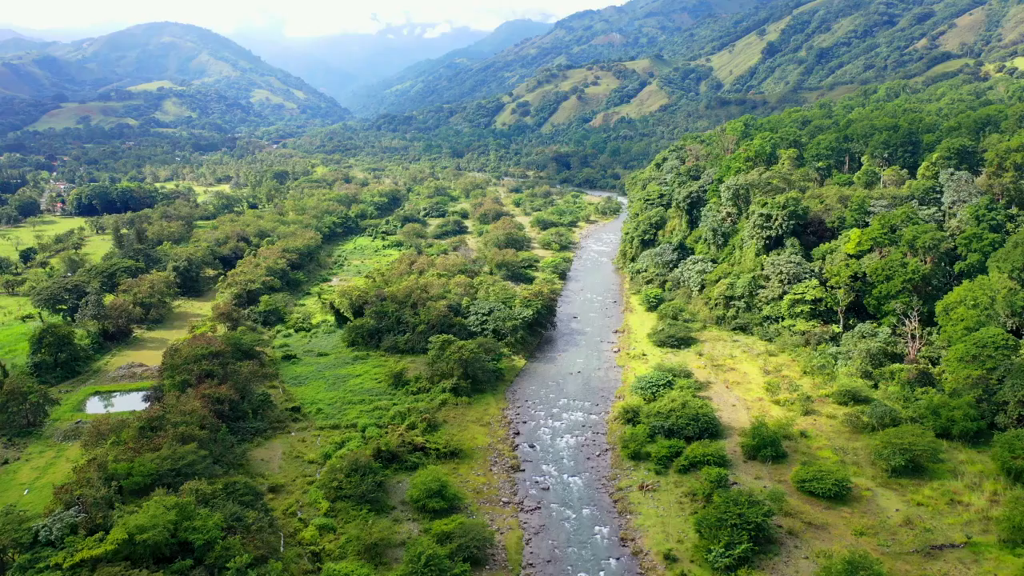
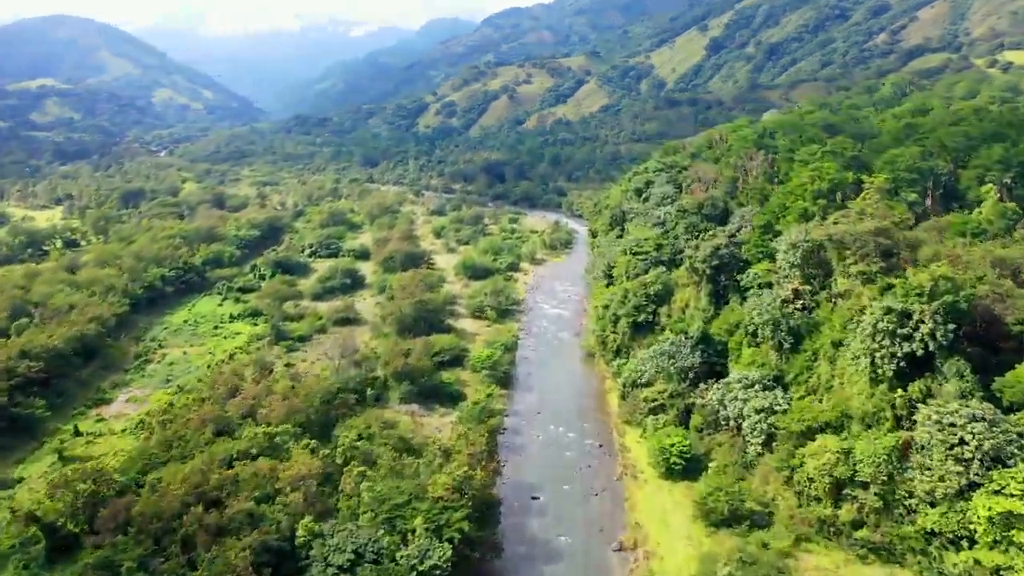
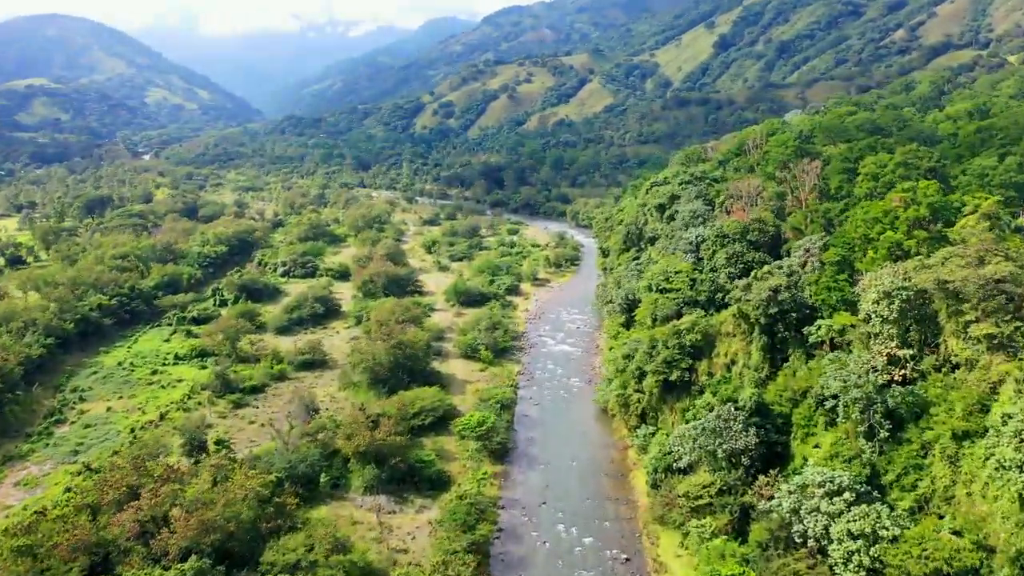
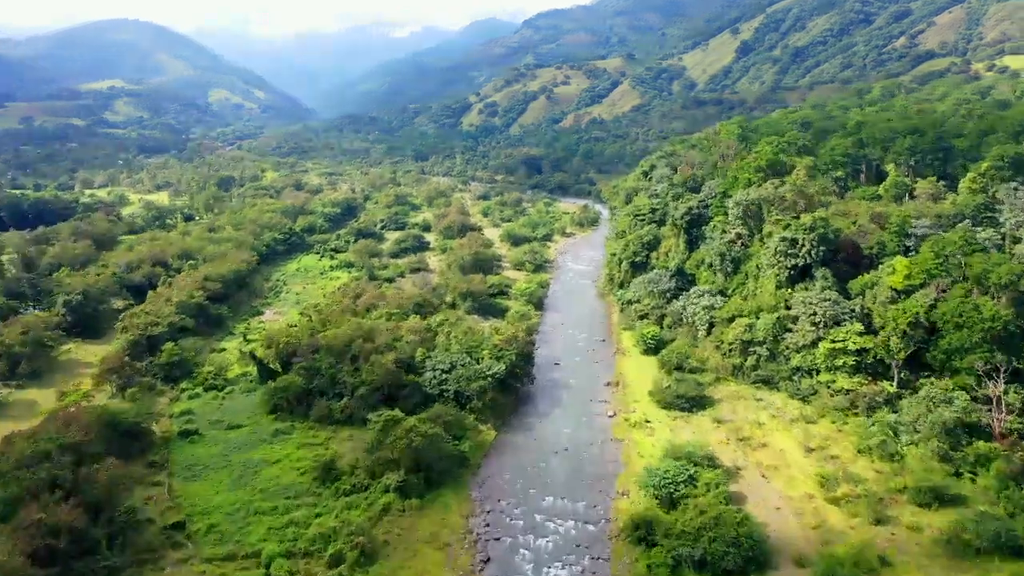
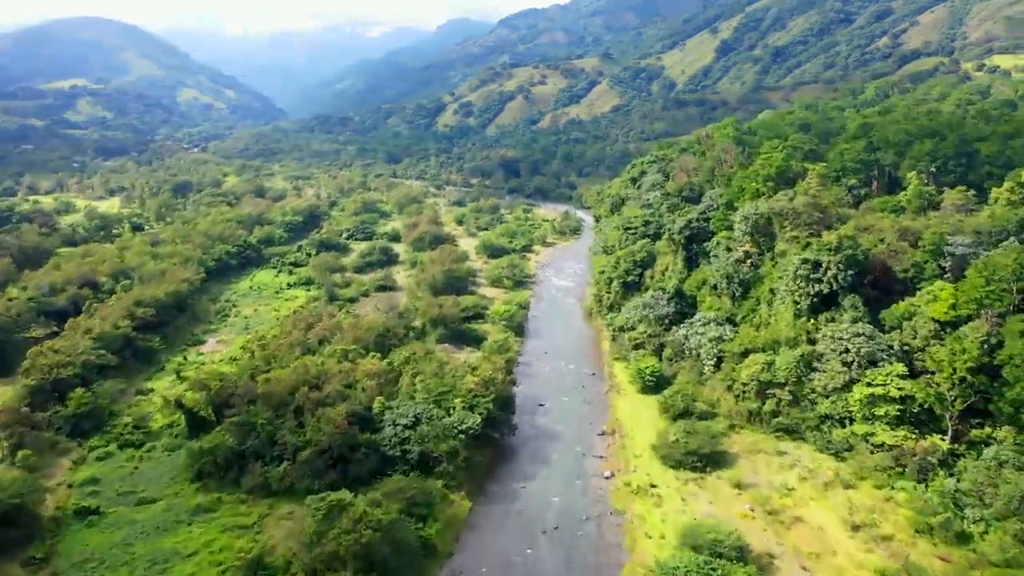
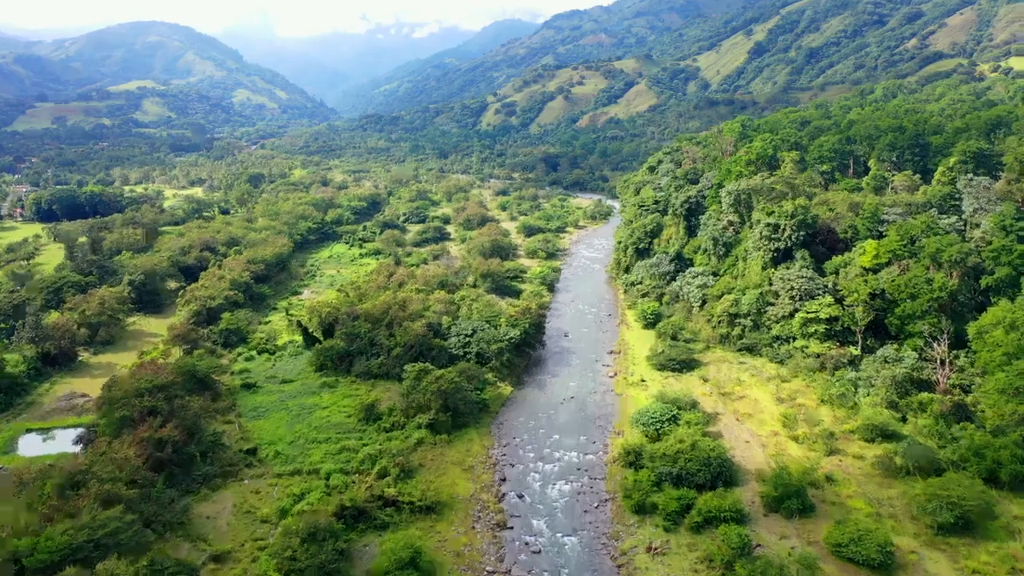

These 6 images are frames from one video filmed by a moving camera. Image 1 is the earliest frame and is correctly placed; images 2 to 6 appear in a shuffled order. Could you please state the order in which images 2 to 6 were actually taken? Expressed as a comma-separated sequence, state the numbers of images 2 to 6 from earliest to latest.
6, 4, 5, 2, 3
